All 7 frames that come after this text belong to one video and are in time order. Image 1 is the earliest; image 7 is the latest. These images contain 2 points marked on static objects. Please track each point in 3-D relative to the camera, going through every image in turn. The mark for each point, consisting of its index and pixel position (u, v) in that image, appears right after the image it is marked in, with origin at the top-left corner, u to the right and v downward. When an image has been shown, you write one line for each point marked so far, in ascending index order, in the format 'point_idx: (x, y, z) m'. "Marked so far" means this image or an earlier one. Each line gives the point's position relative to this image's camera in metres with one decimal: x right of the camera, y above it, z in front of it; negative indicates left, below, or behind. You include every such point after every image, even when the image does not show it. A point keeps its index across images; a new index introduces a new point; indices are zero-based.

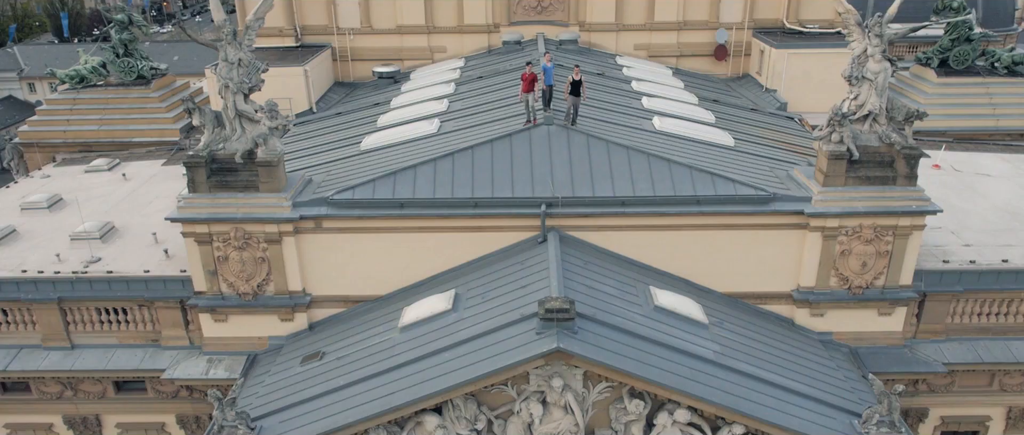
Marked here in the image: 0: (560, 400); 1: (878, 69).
0: (+1.1, -4.1, +17.0) m
1: (+9.6, +3.9, +19.8) m
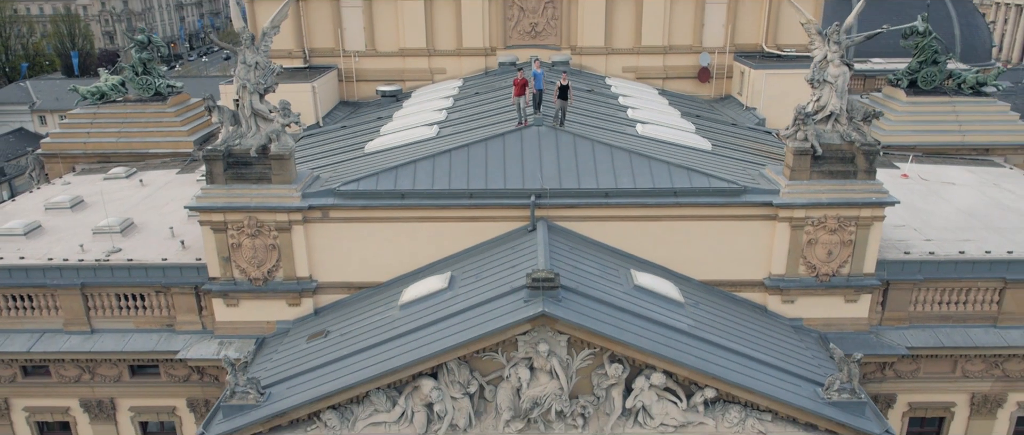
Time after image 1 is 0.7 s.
0: (+0.8, -3.6, +18.6) m
1: (+9.4, +4.2, +21.8) m
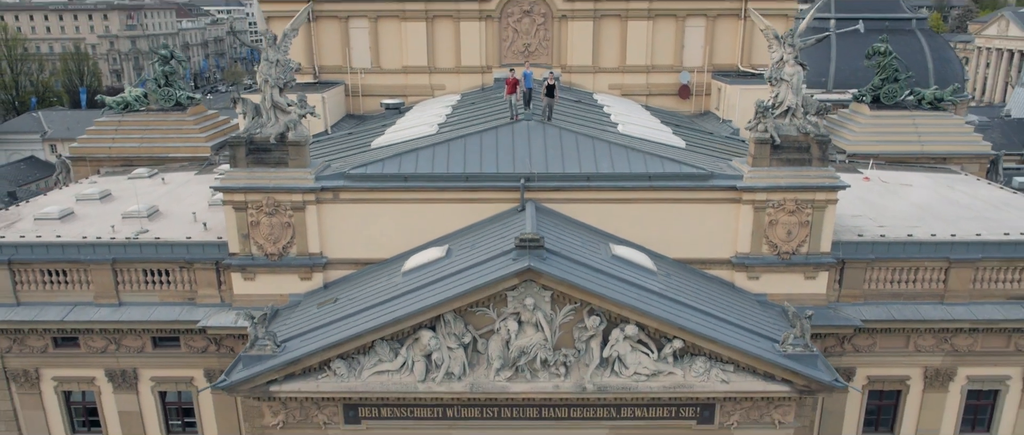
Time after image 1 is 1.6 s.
0: (+0.6, -2.8, +20.9) m
1: (+9.1, +4.8, +24.7) m
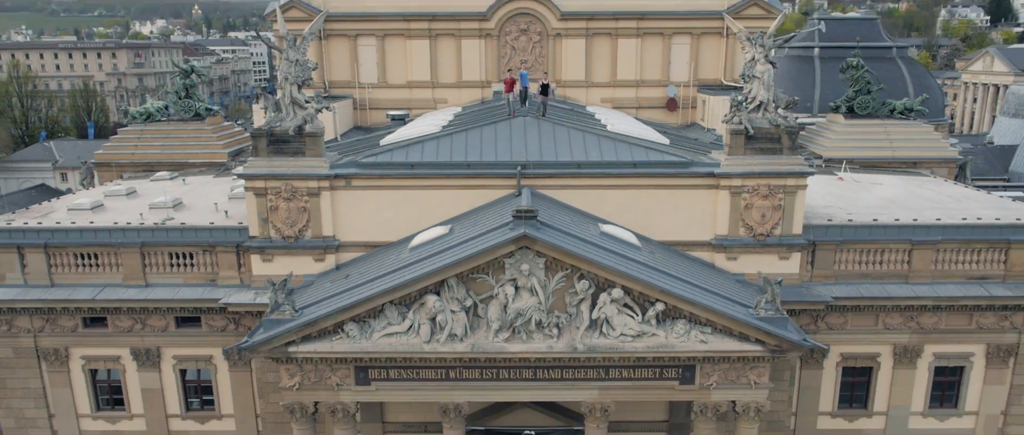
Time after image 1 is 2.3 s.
0: (+0.5, -2.0, +23.0) m
1: (+9.0, +5.3, +27.2) m
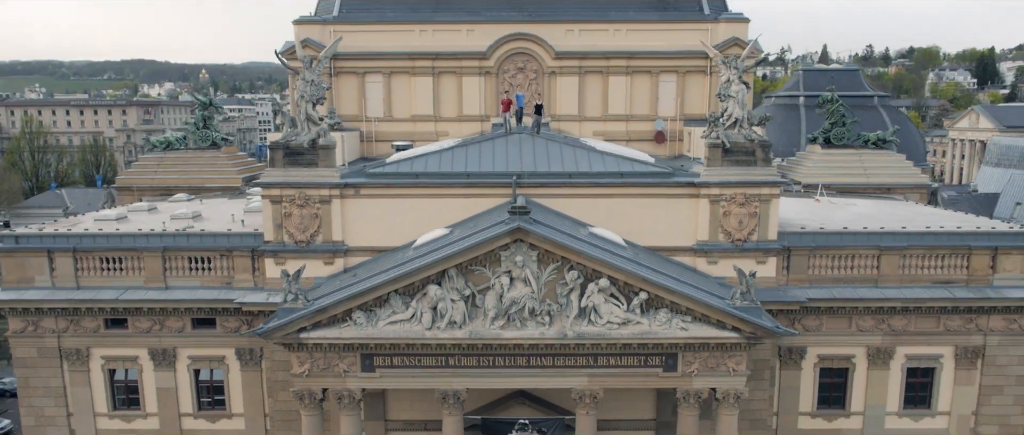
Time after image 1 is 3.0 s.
0: (+0.3, -1.9, +25.1) m
1: (+8.9, +5.1, +29.9) m
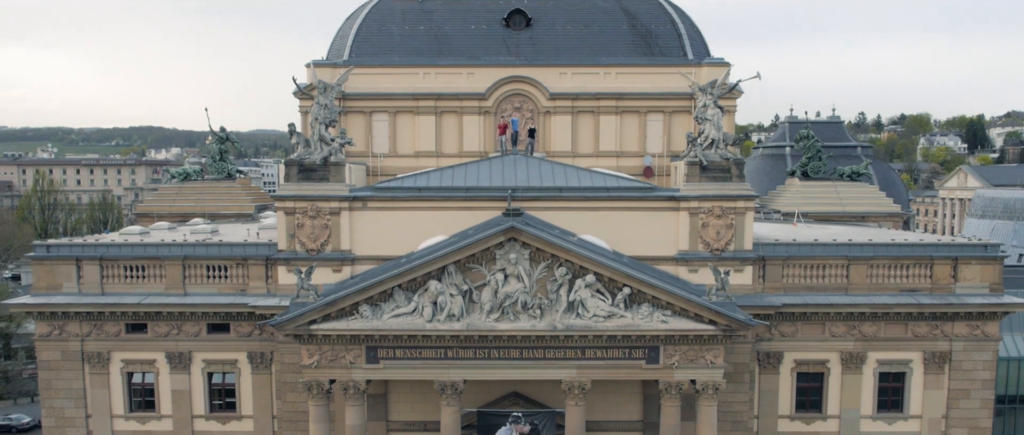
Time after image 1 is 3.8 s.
0: (+0.1, -1.9, +27.4) m
1: (+8.7, +4.5, +32.8) m
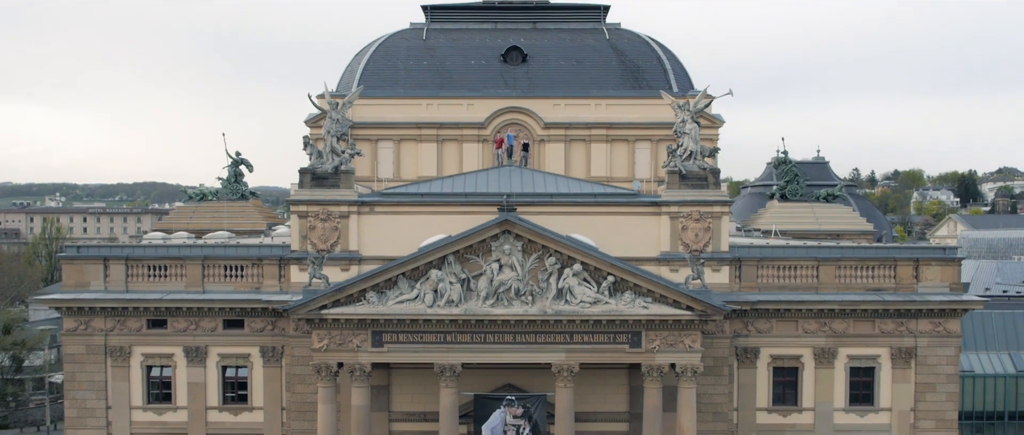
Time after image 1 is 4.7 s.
0: (-0.1, -1.7, +30.1) m
1: (+8.5, +4.3, +35.9) m
